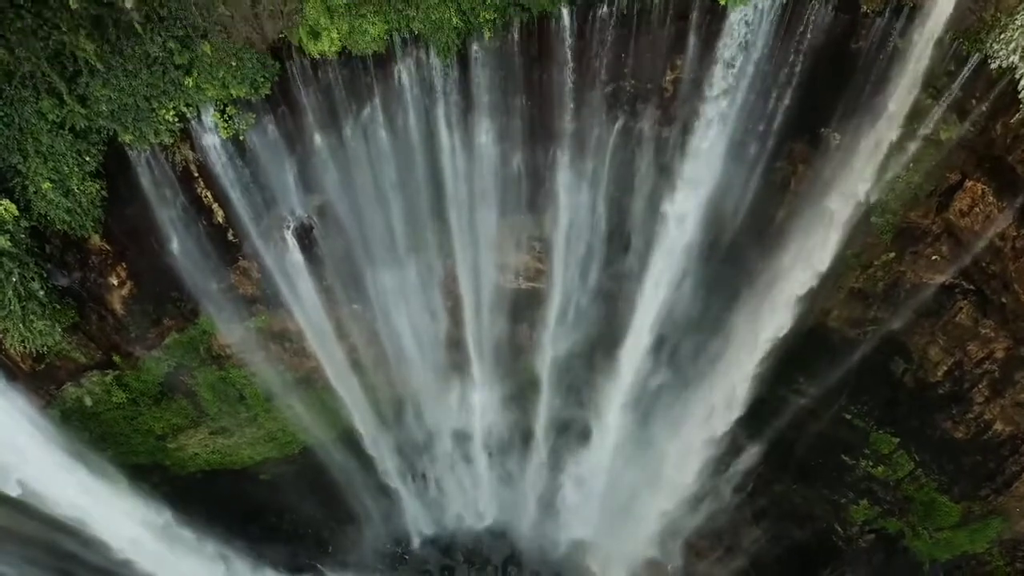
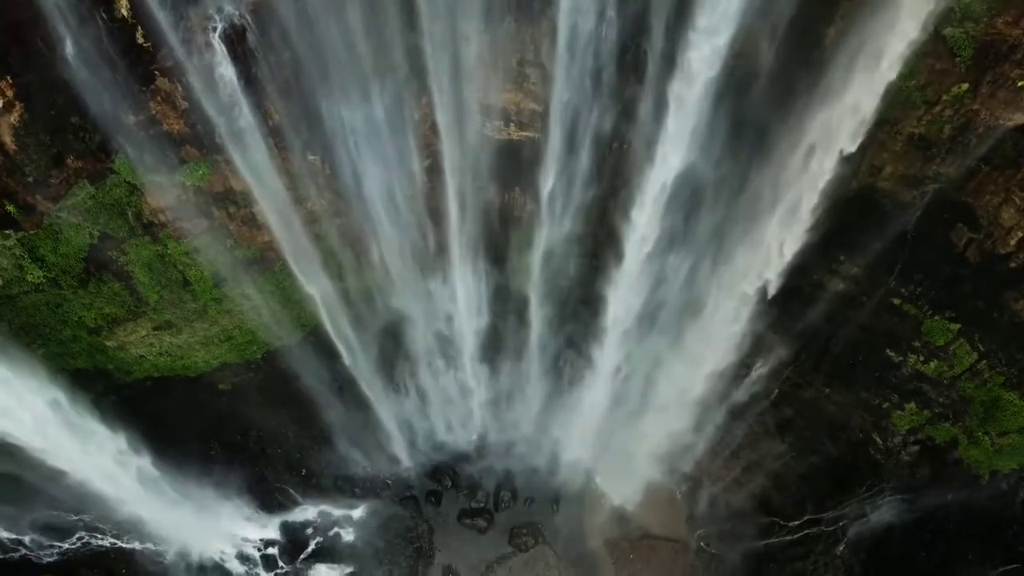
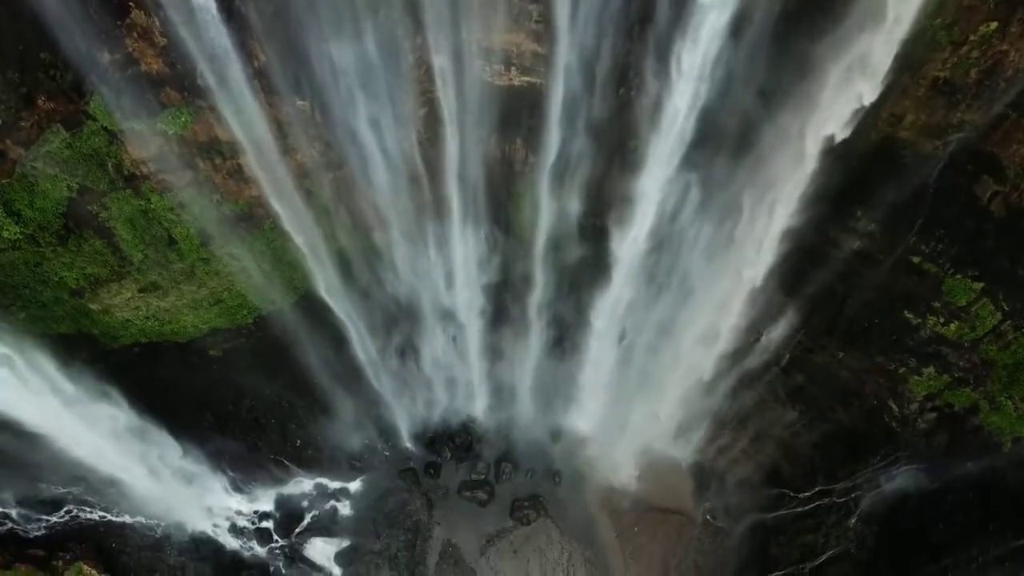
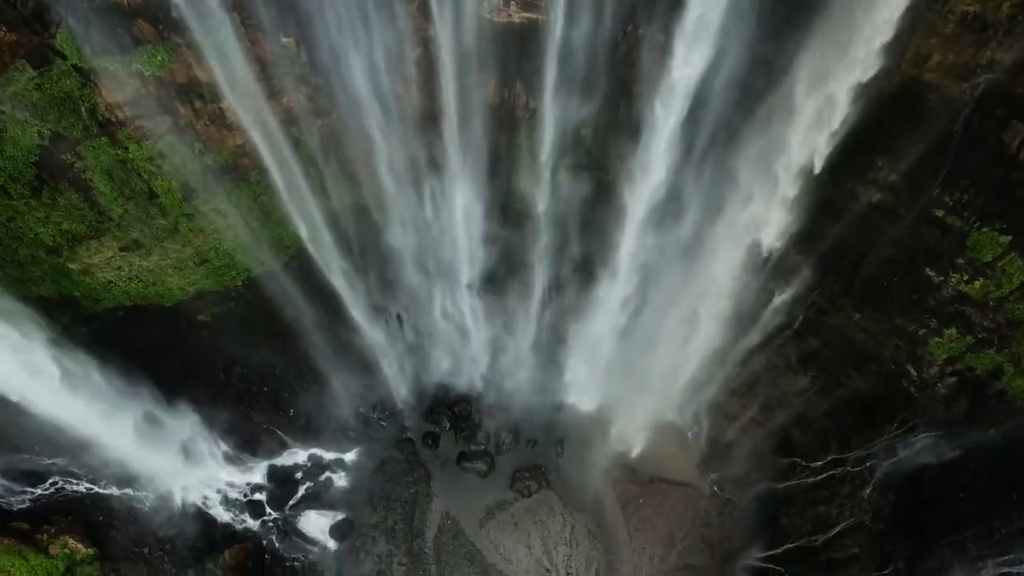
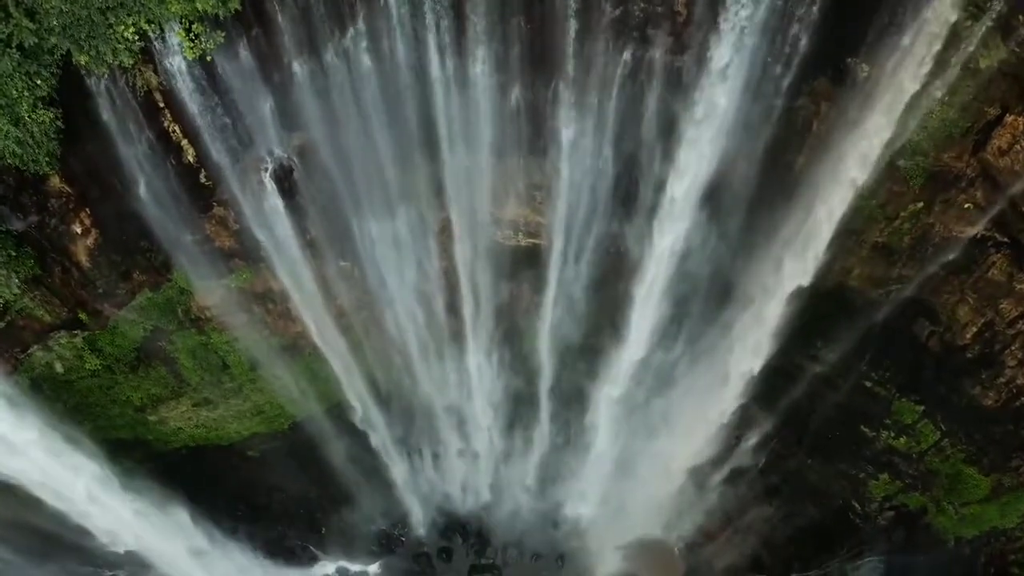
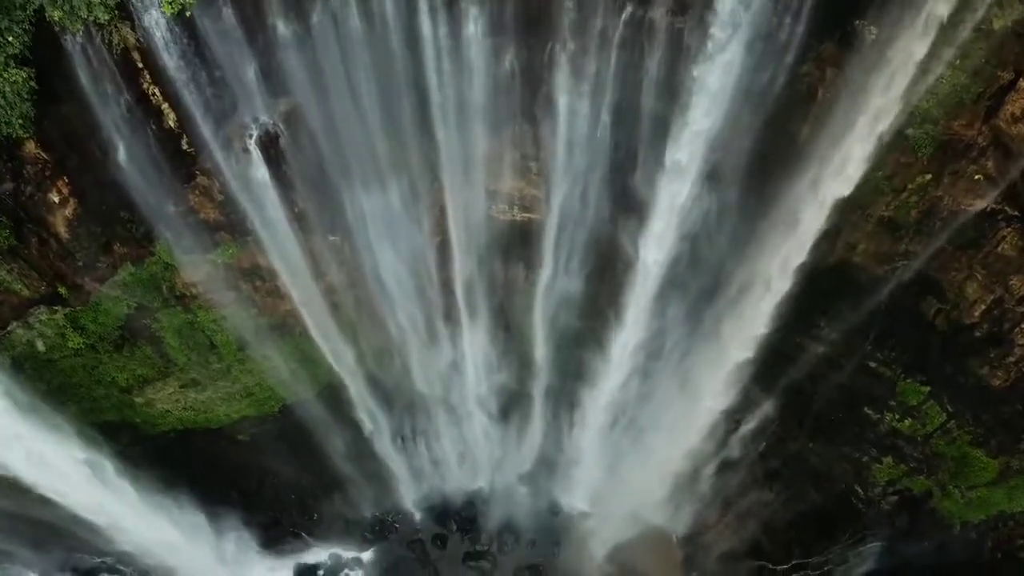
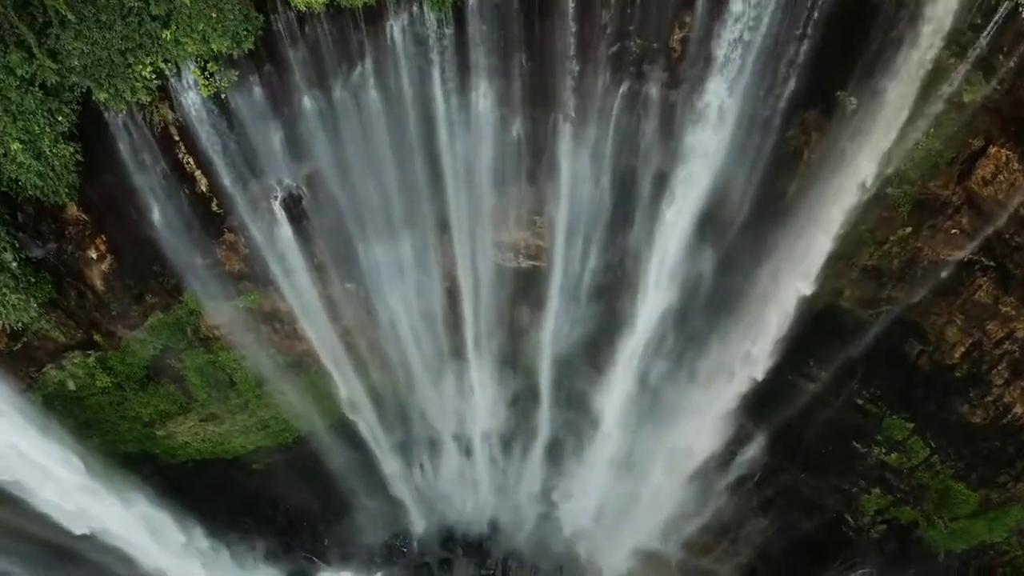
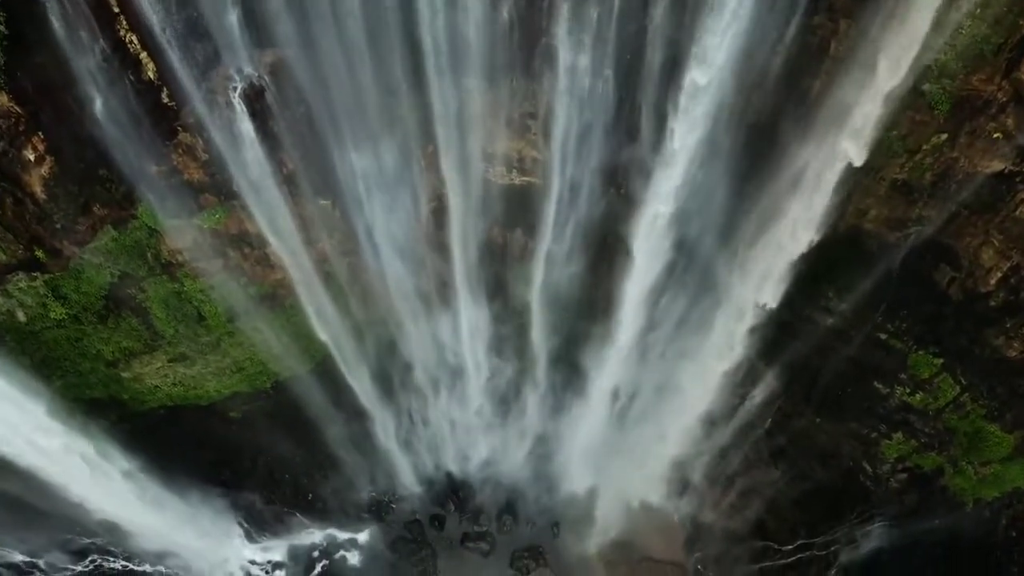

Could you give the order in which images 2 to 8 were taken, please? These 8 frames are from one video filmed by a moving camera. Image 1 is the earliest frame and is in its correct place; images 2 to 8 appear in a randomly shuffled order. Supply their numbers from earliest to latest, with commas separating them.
7, 5, 6, 8, 2, 3, 4
